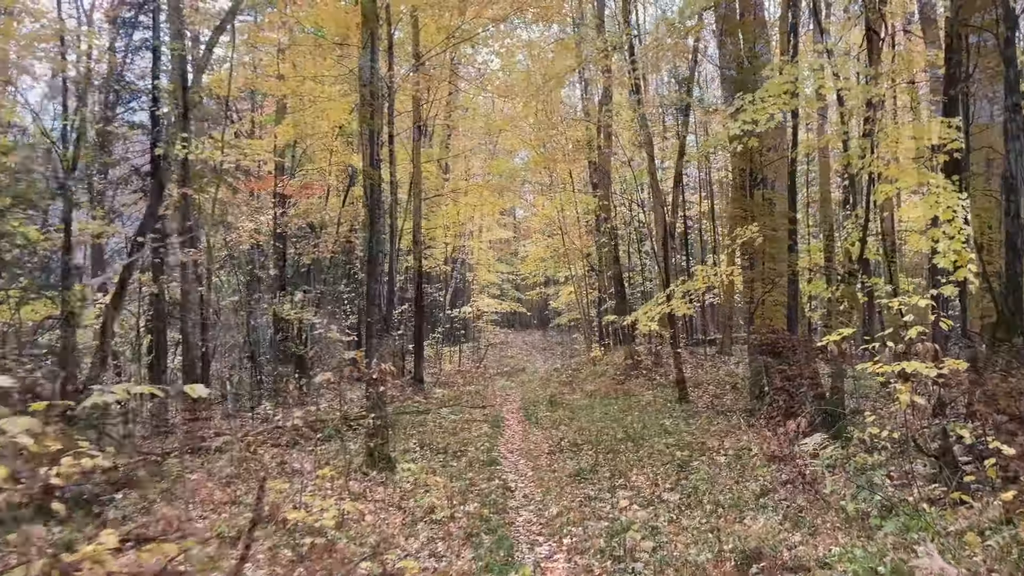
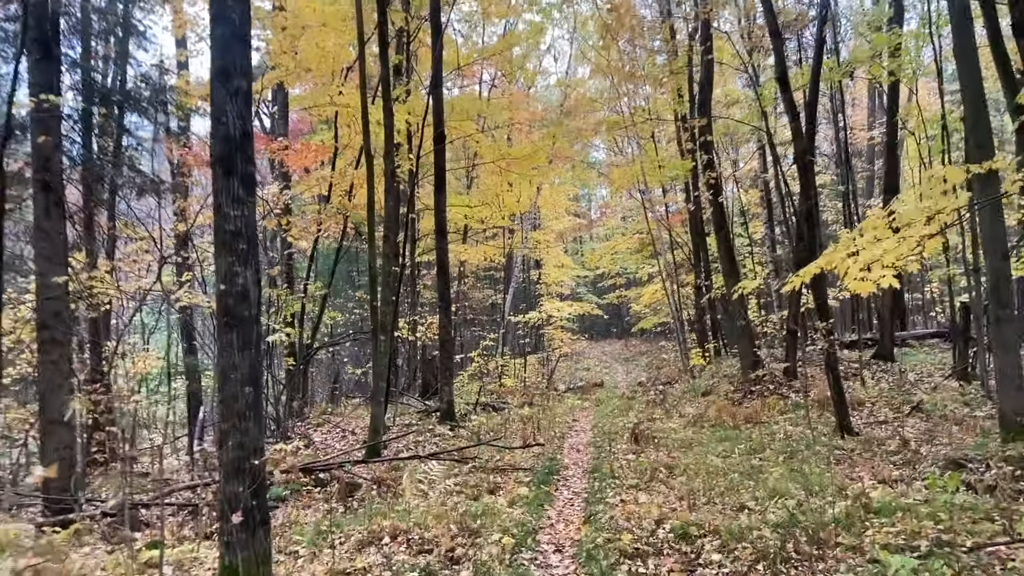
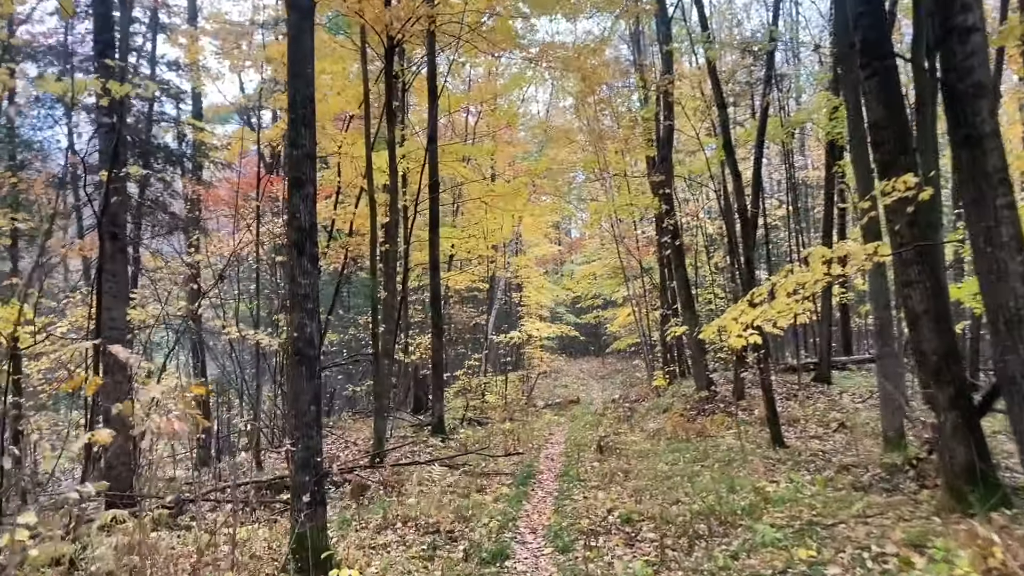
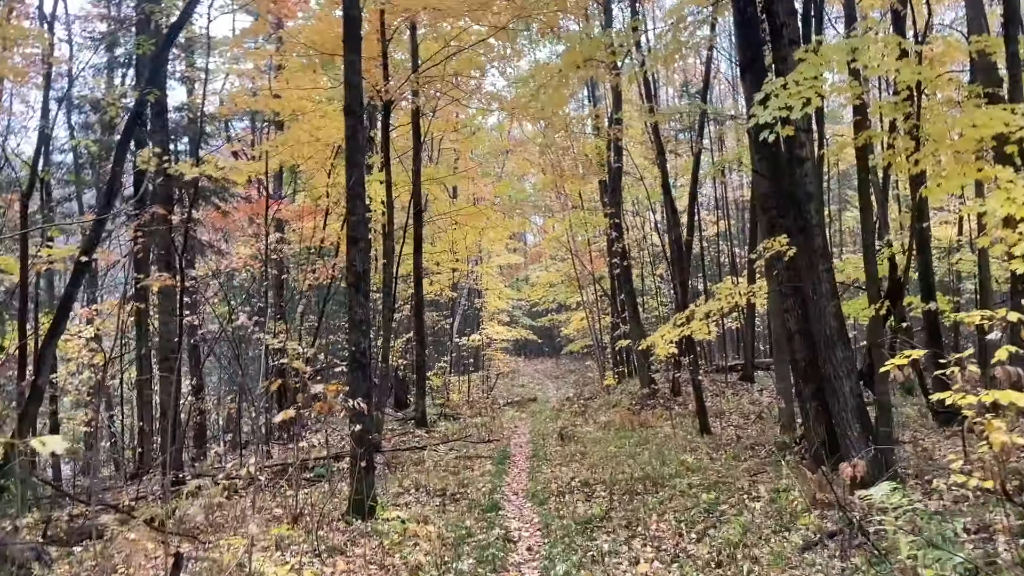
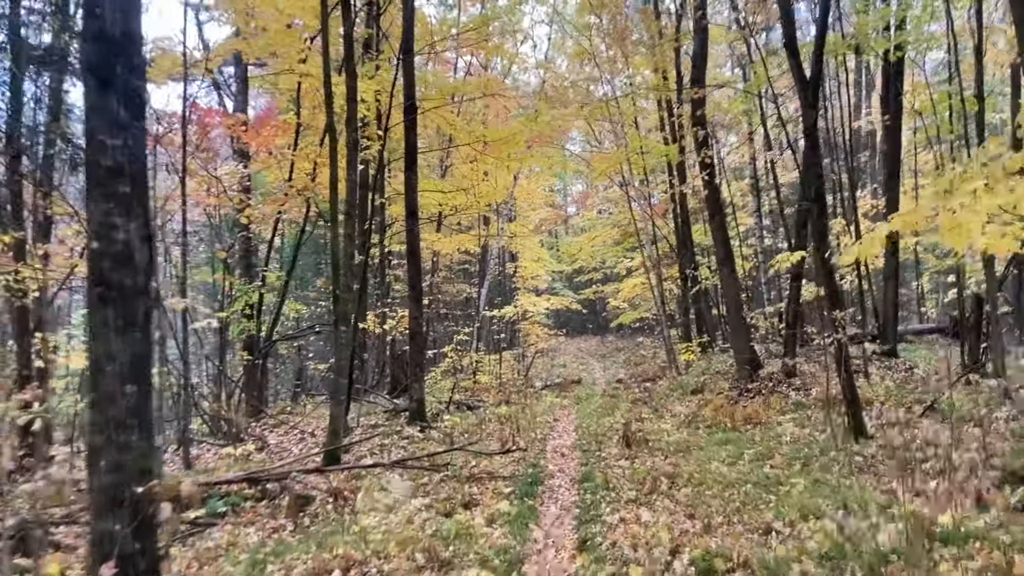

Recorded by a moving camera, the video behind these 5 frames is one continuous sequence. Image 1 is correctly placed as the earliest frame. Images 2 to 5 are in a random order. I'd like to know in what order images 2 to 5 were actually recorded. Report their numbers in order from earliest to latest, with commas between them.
4, 3, 2, 5
